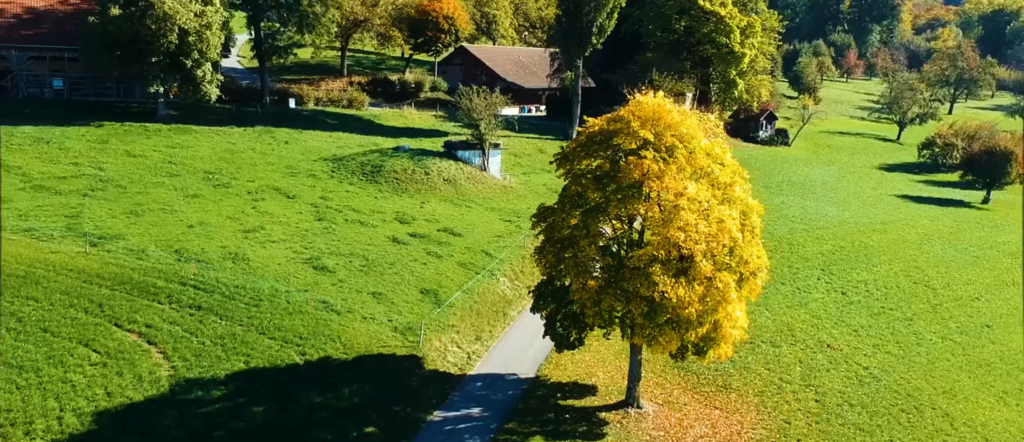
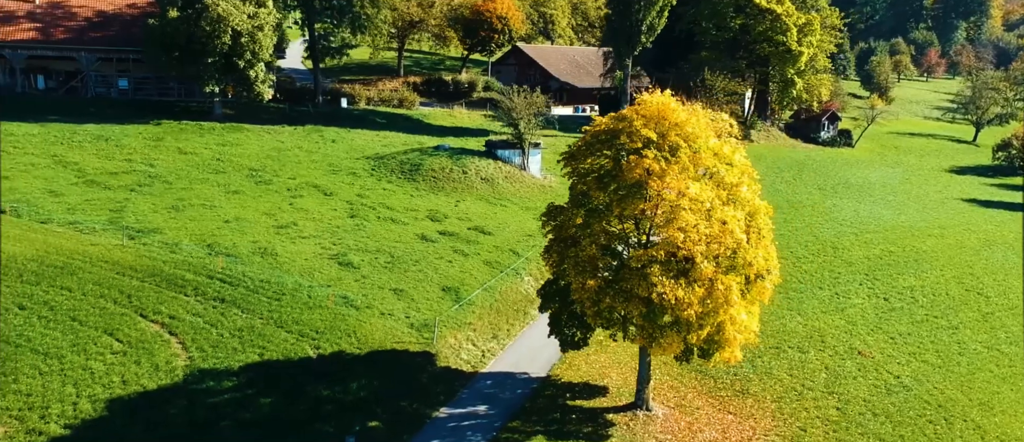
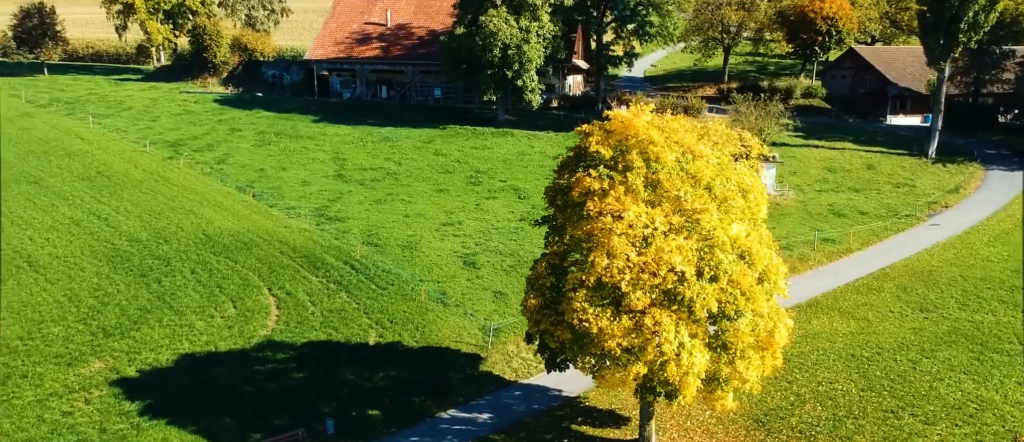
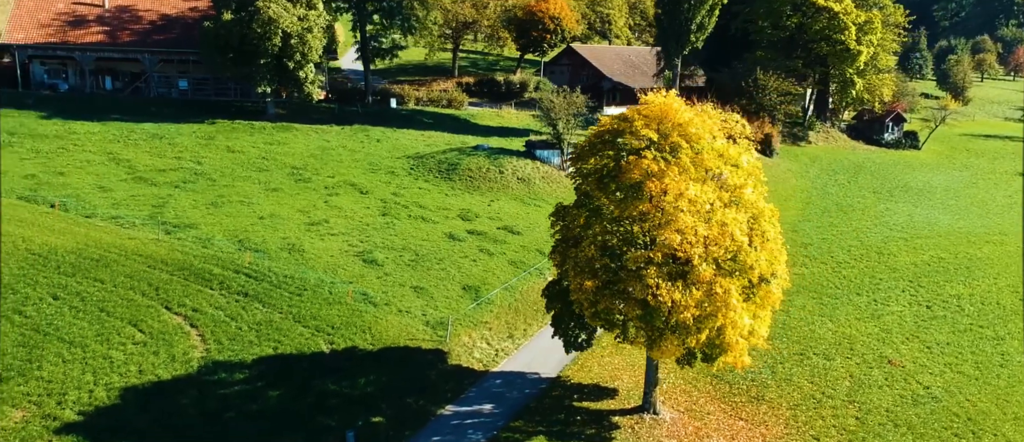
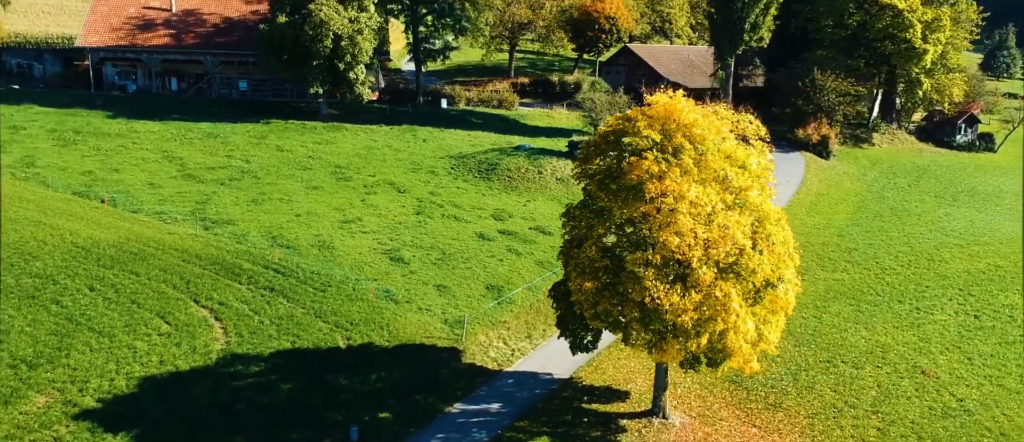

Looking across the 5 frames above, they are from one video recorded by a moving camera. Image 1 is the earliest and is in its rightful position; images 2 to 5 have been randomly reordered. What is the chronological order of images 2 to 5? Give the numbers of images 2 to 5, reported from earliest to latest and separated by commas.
2, 4, 5, 3
